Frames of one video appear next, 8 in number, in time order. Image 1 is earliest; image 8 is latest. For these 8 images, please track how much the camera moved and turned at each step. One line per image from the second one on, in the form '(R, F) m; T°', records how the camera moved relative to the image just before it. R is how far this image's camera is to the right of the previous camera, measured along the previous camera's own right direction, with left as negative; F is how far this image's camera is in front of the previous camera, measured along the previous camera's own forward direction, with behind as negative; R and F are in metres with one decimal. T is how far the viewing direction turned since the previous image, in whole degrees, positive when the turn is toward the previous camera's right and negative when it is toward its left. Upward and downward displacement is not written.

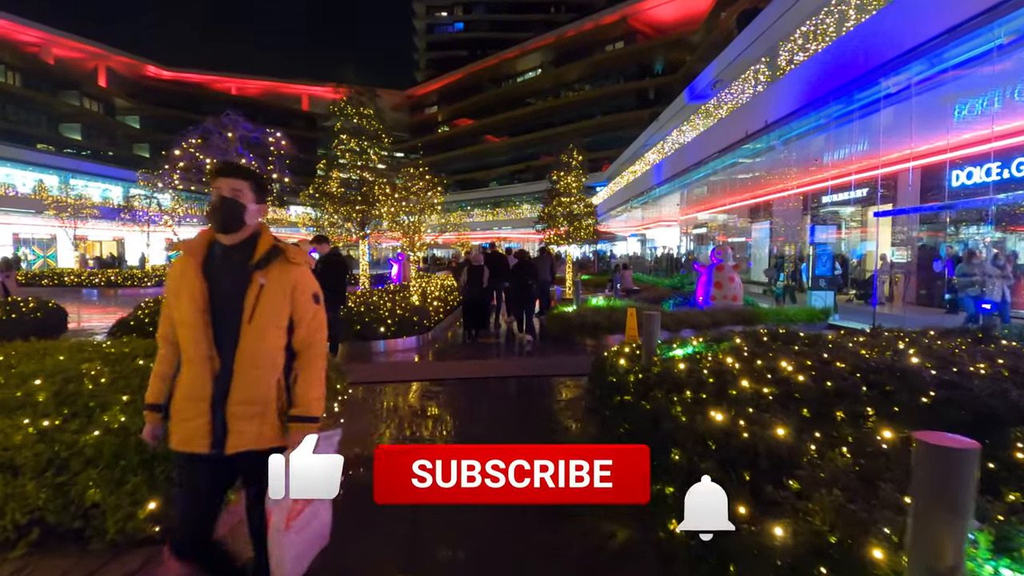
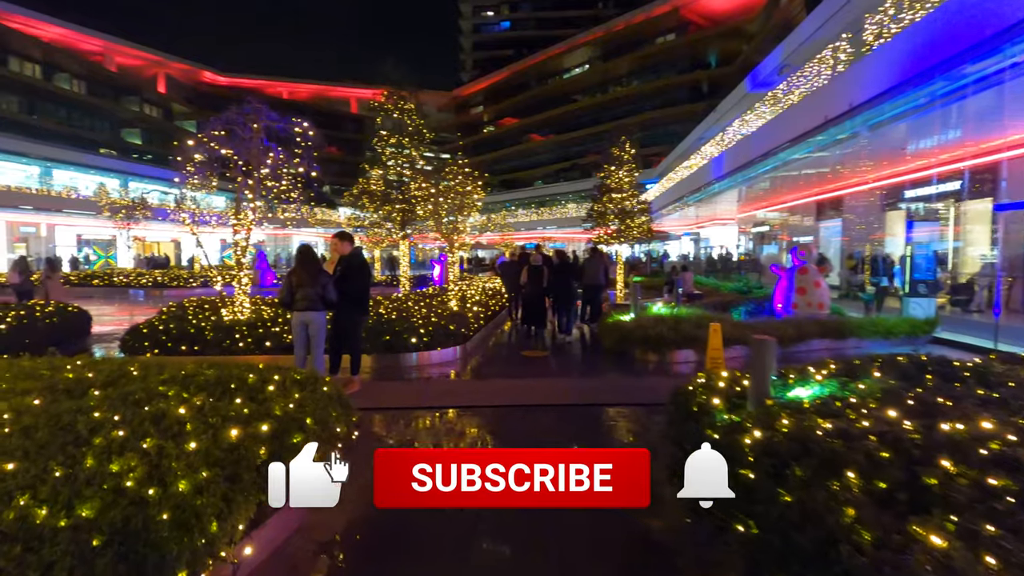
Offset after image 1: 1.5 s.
(-0.1, +1.3) m; -4°
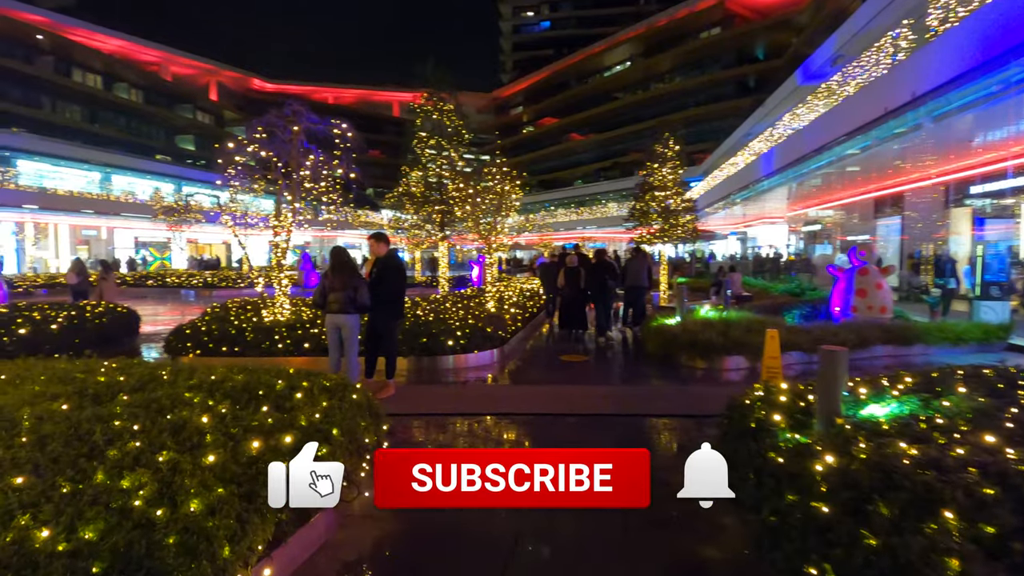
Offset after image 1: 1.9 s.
(0.0, +0.3) m; -4°
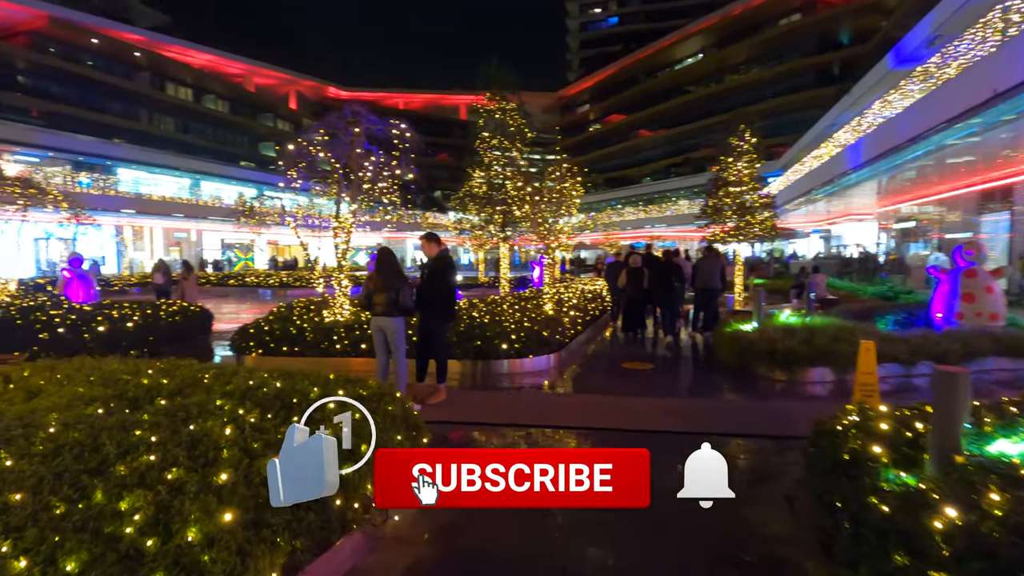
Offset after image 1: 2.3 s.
(+0.1, +0.4) m; -7°
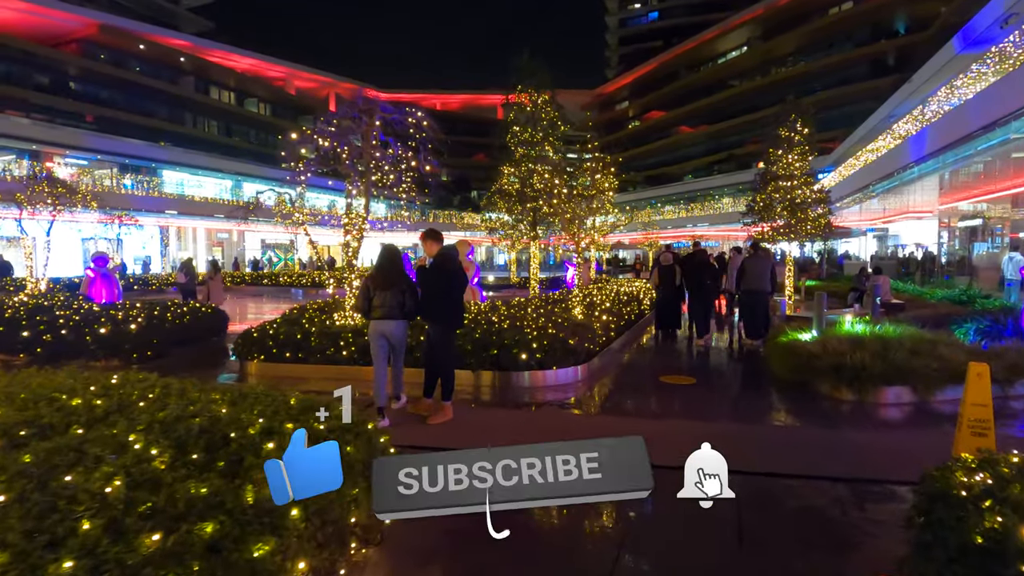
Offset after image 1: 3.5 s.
(+0.2, +0.9) m; -4°
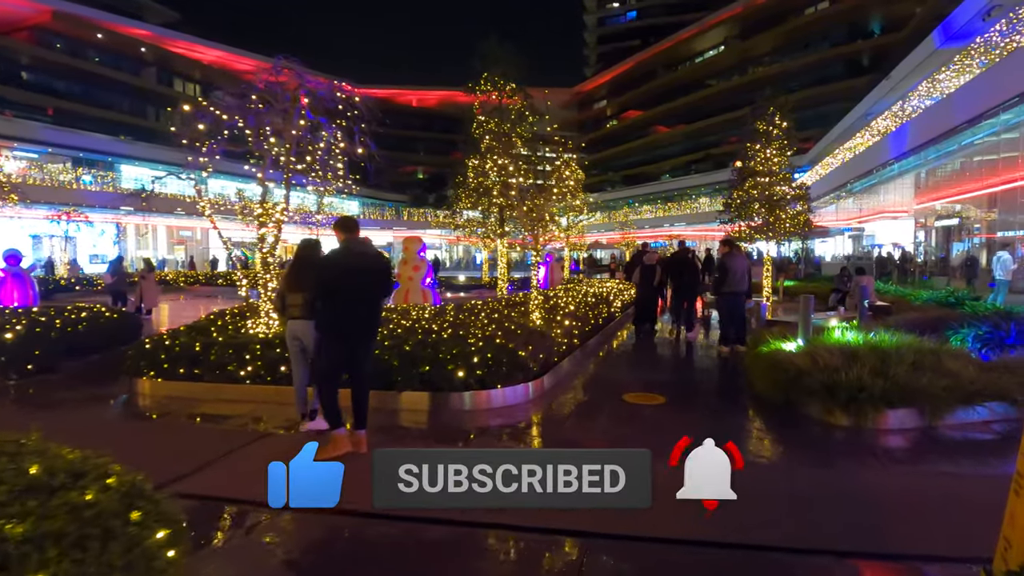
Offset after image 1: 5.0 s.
(+0.5, +1.2) m; +2°
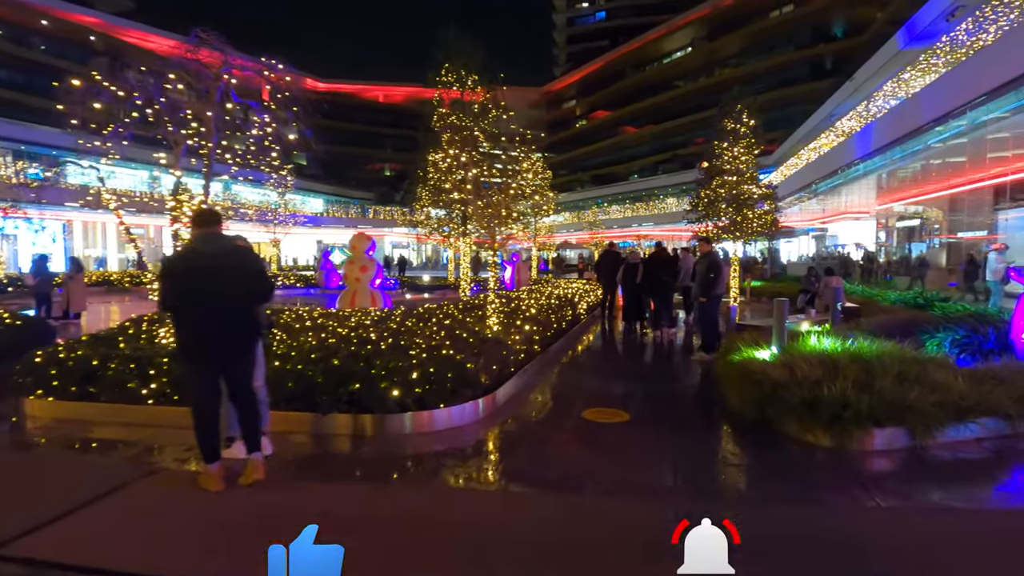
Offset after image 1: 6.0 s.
(+0.2, +0.7) m; +3°
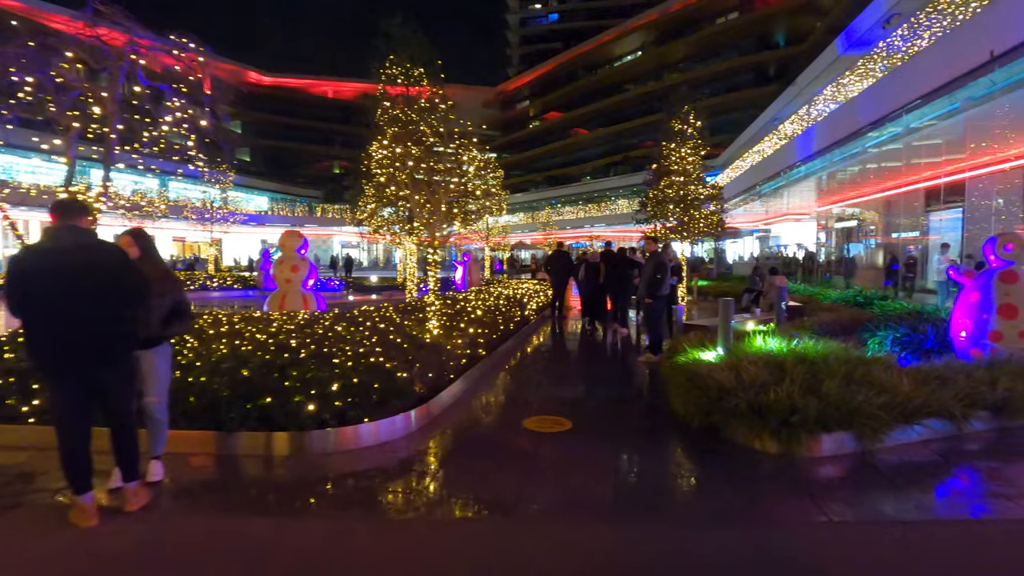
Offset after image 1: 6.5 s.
(+0.2, +0.4) m; +4°
